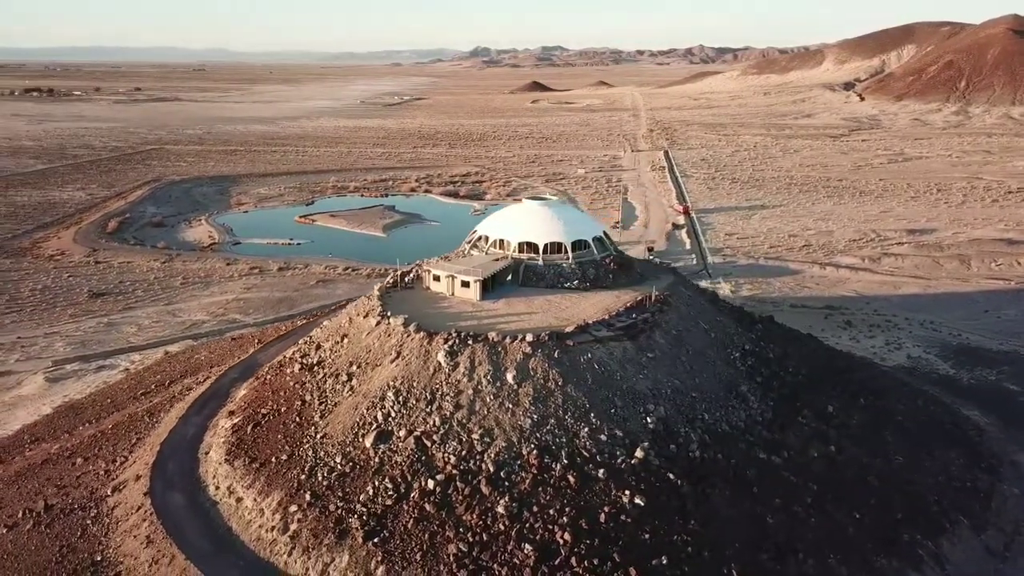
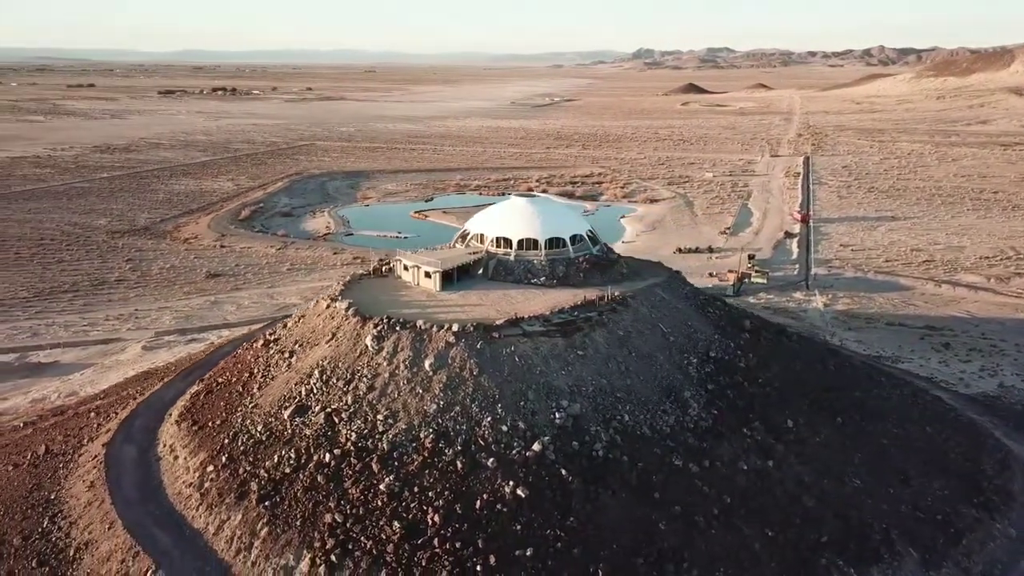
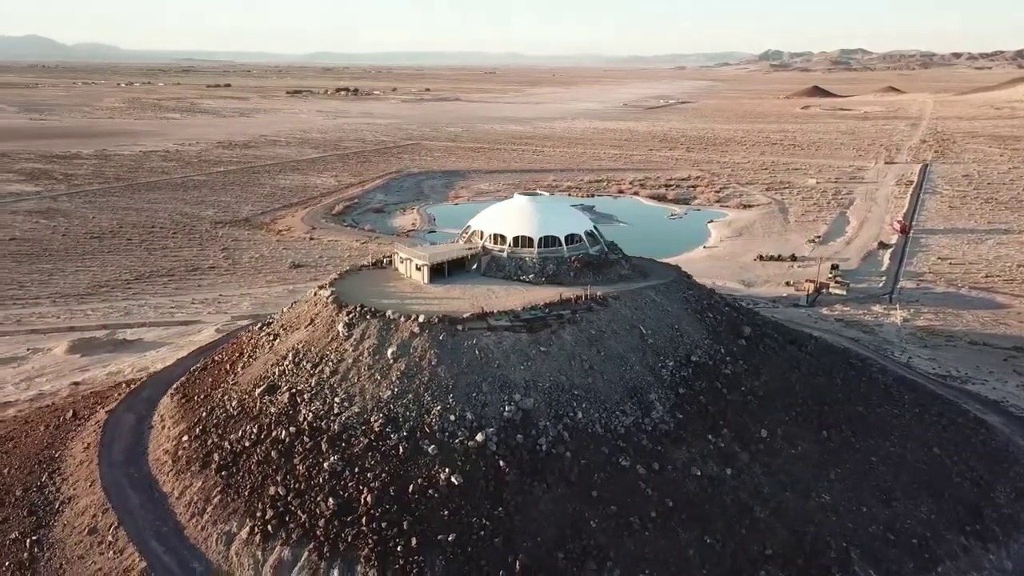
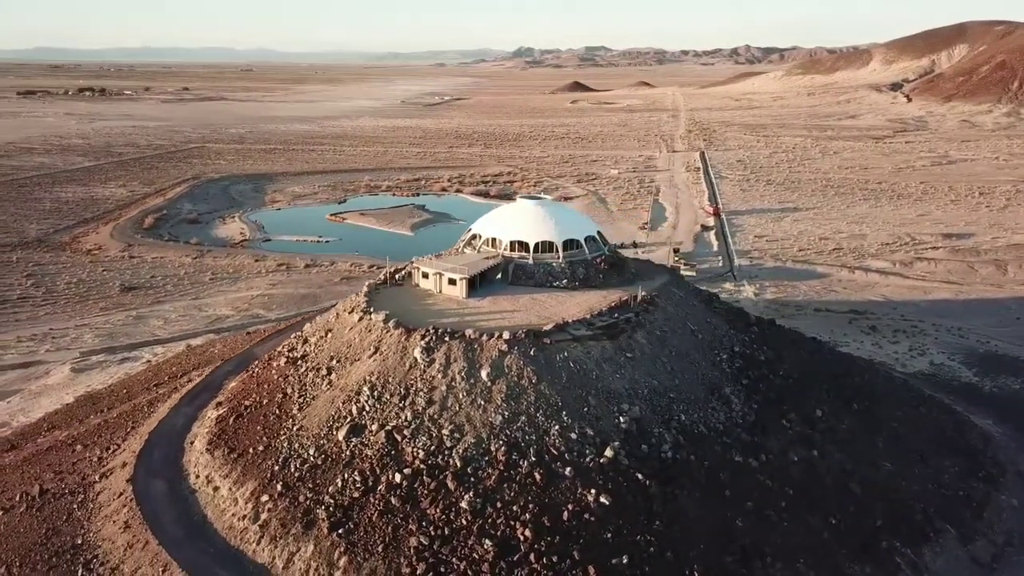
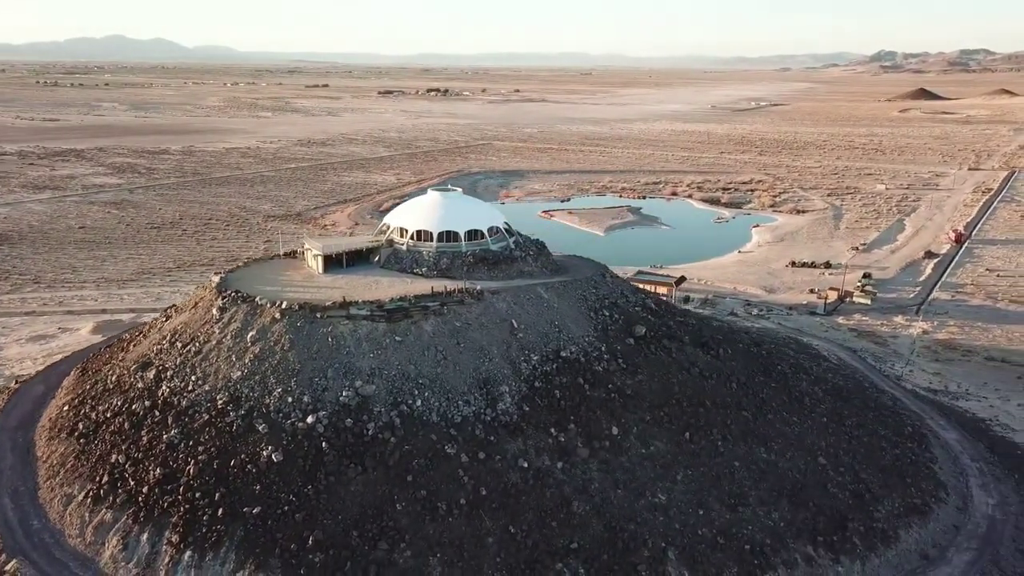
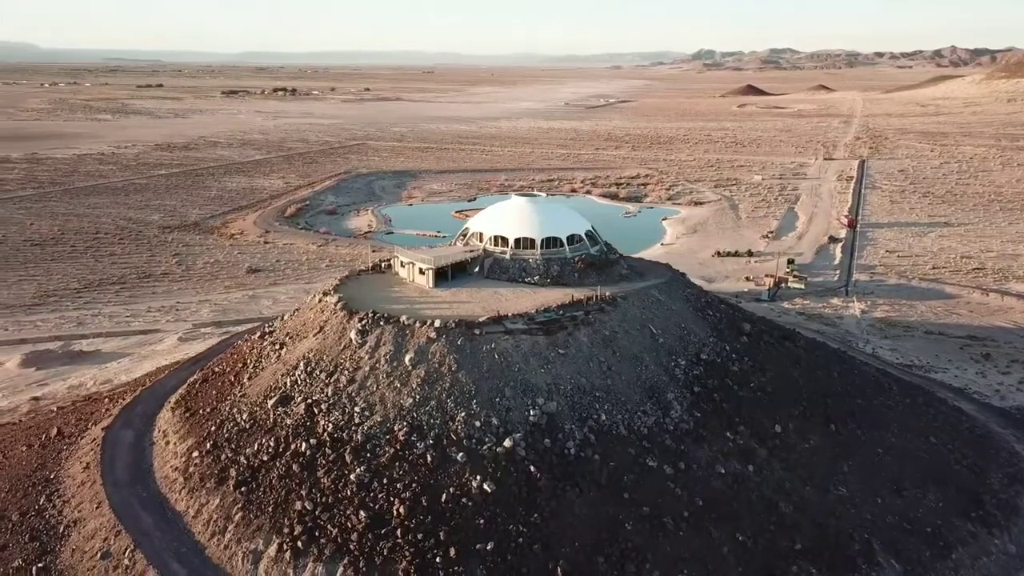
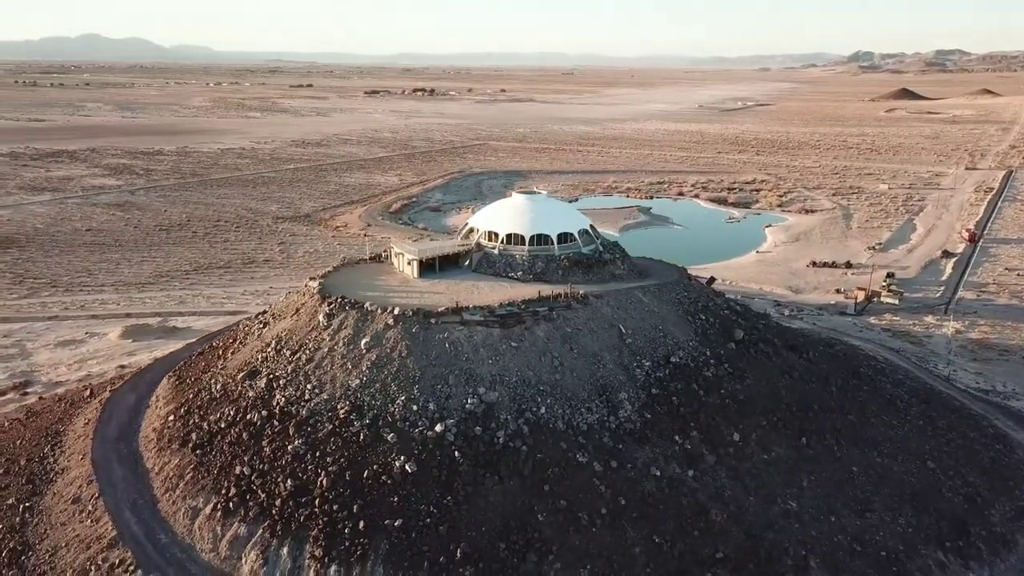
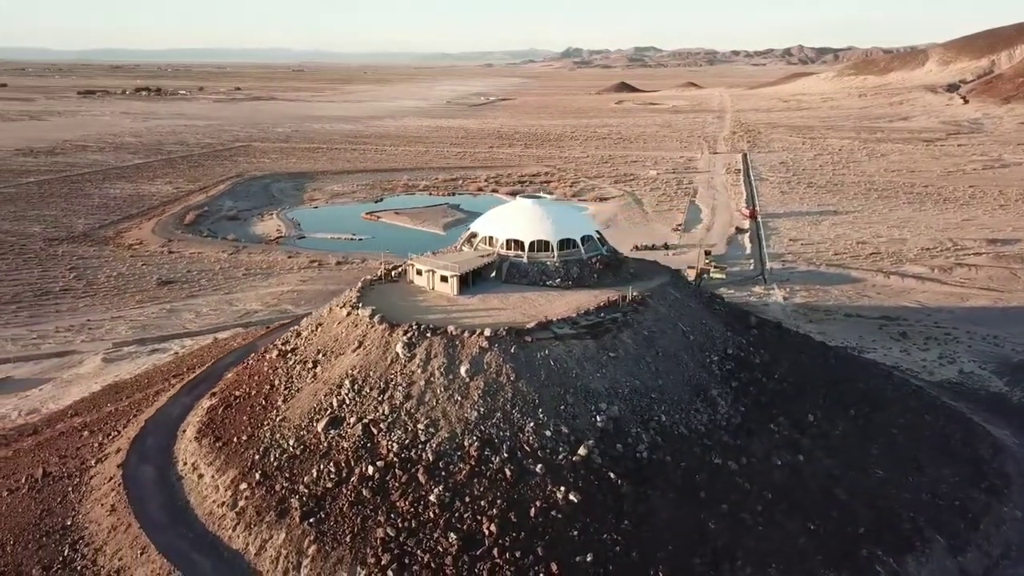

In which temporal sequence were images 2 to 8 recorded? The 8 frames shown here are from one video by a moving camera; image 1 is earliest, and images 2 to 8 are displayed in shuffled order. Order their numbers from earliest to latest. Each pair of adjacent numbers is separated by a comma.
4, 8, 2, 6, 3, 7, 5
